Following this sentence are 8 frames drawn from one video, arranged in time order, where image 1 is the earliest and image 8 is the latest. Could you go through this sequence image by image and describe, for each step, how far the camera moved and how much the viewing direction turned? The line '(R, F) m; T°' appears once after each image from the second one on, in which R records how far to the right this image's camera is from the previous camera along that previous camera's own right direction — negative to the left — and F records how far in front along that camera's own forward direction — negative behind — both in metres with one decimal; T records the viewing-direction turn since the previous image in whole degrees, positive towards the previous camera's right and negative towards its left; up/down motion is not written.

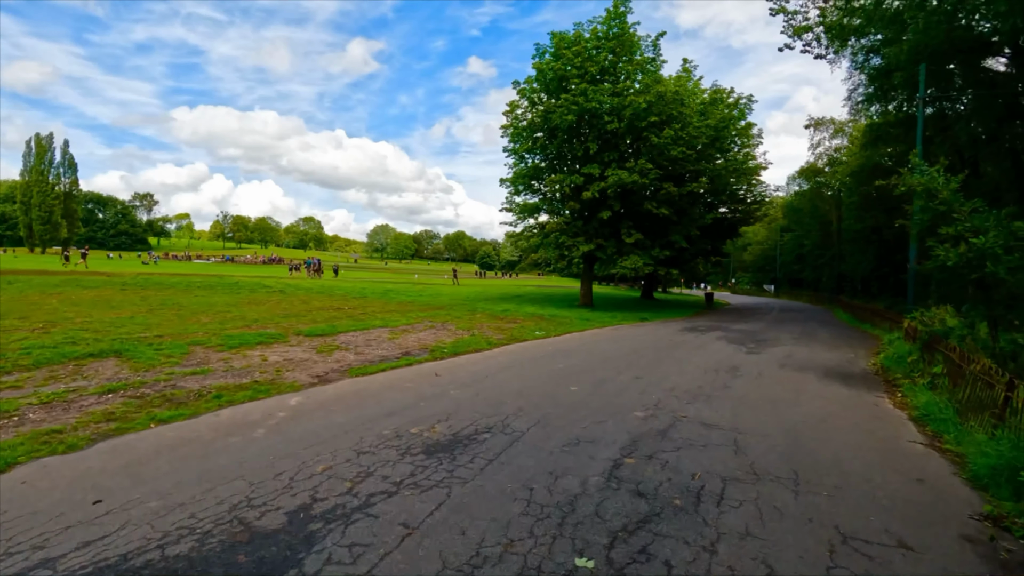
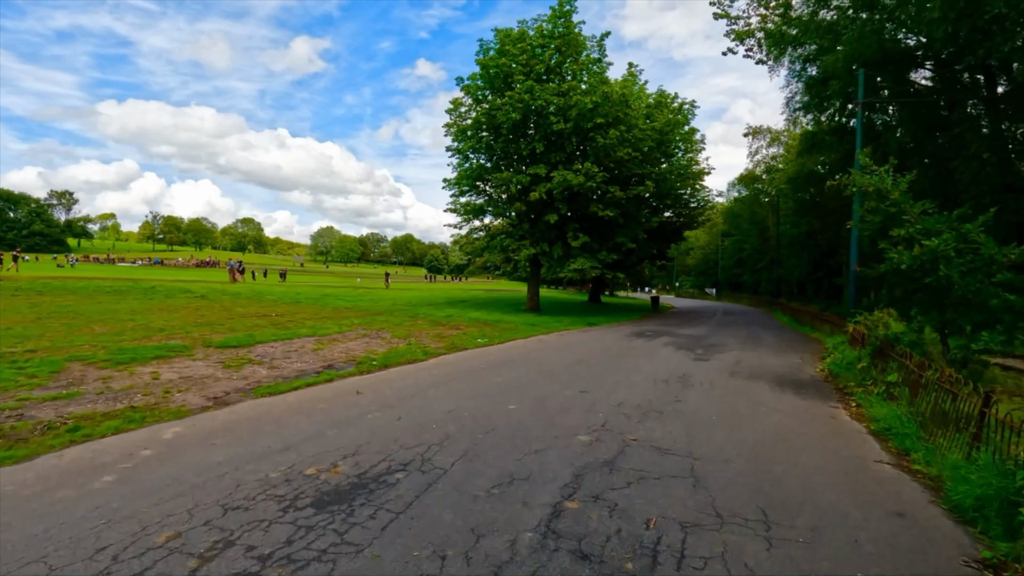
(+0.3, +0.9) m; +5°
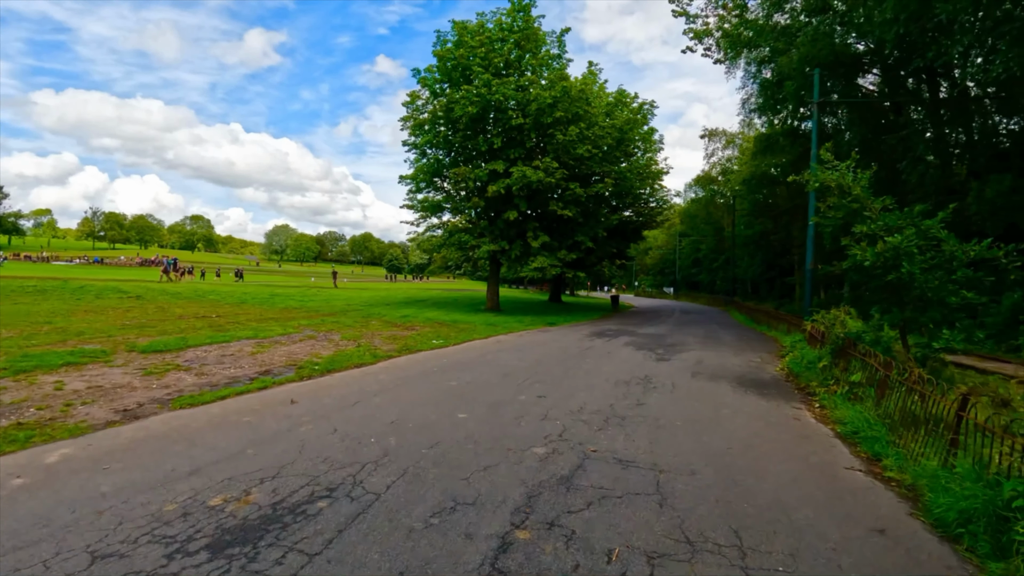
(+0.1, +0.6) m; +4°
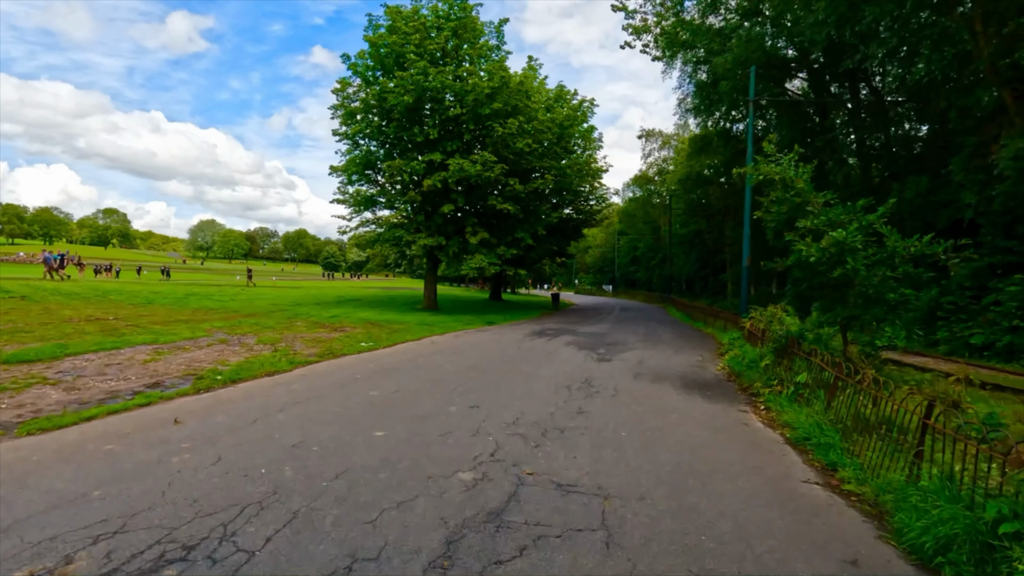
(+0.2, +0.8) m; +6°
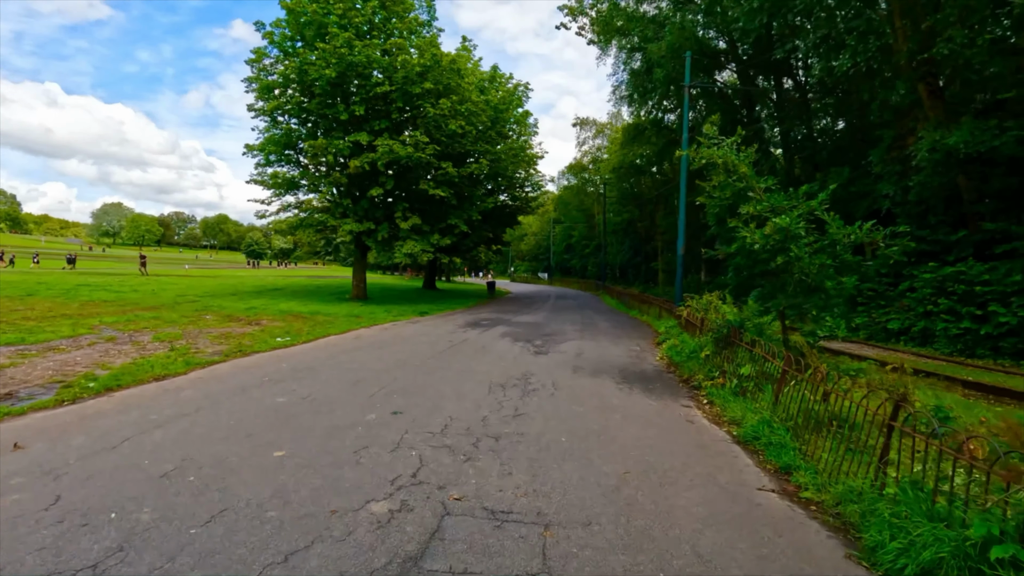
(+0.1, +0.7) m; +7°
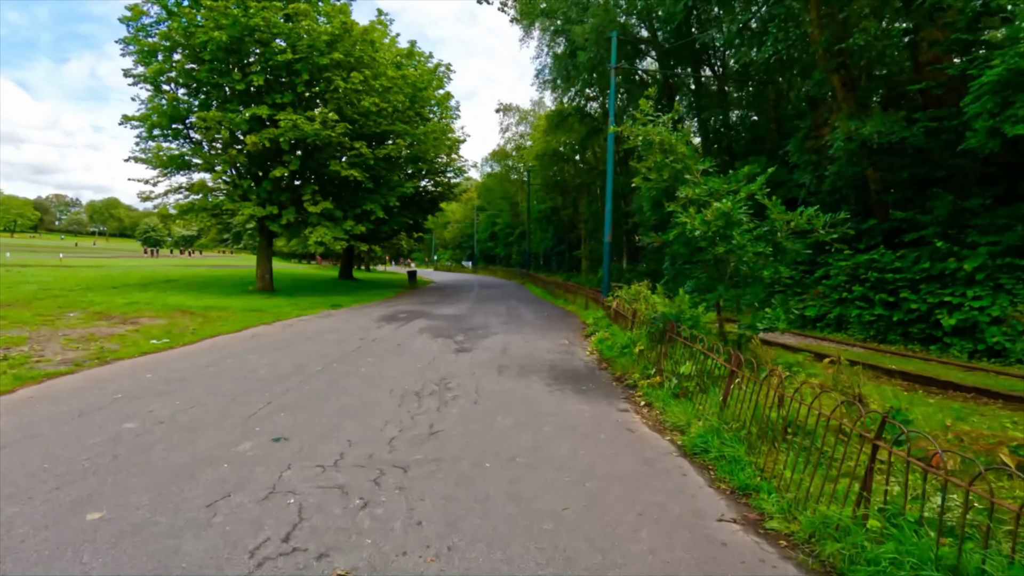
(+0.1, +1.0) m; +8°
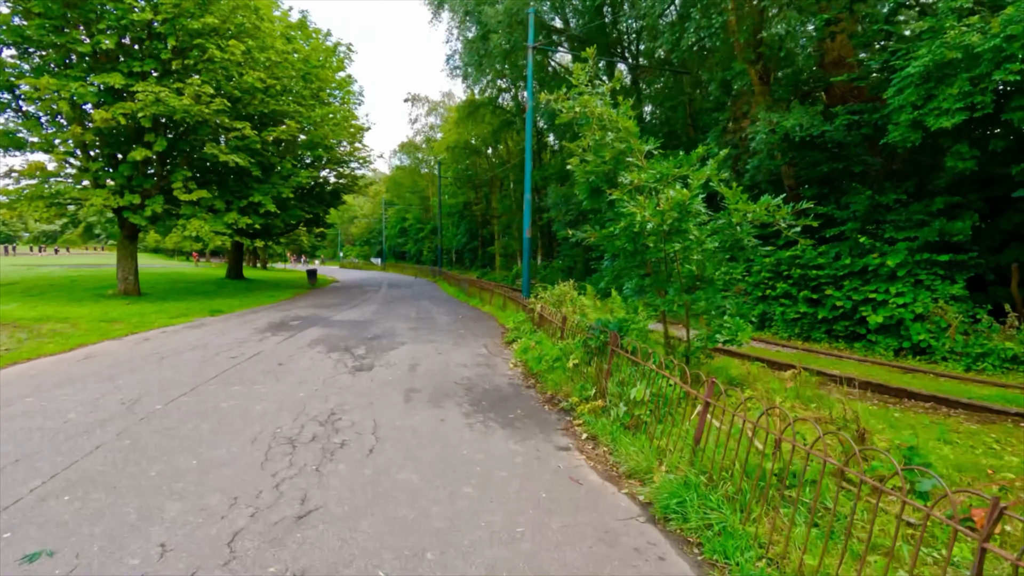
(0.0, +1.4) m; +9°
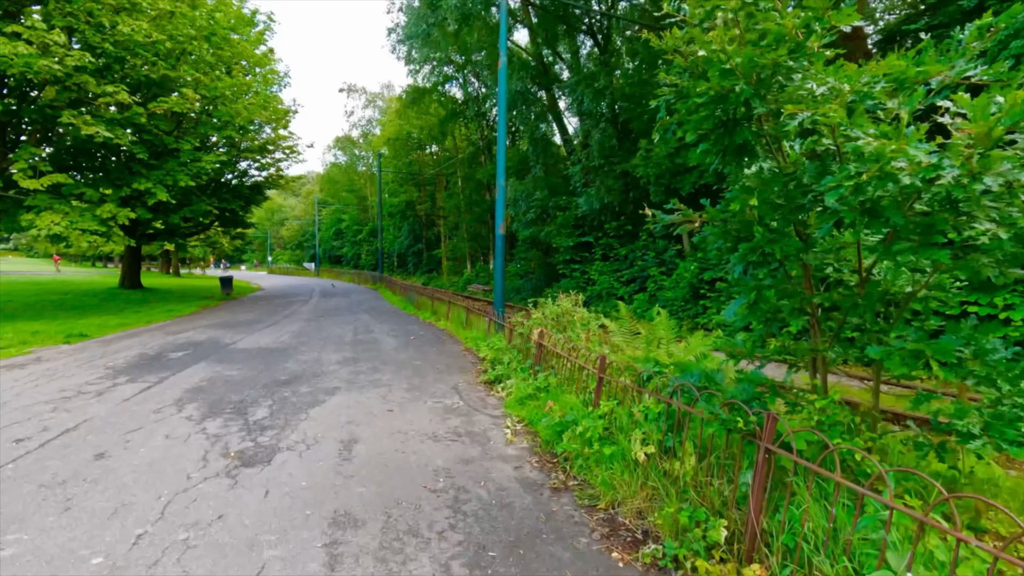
(-0.6, +3.2) m; +6°
